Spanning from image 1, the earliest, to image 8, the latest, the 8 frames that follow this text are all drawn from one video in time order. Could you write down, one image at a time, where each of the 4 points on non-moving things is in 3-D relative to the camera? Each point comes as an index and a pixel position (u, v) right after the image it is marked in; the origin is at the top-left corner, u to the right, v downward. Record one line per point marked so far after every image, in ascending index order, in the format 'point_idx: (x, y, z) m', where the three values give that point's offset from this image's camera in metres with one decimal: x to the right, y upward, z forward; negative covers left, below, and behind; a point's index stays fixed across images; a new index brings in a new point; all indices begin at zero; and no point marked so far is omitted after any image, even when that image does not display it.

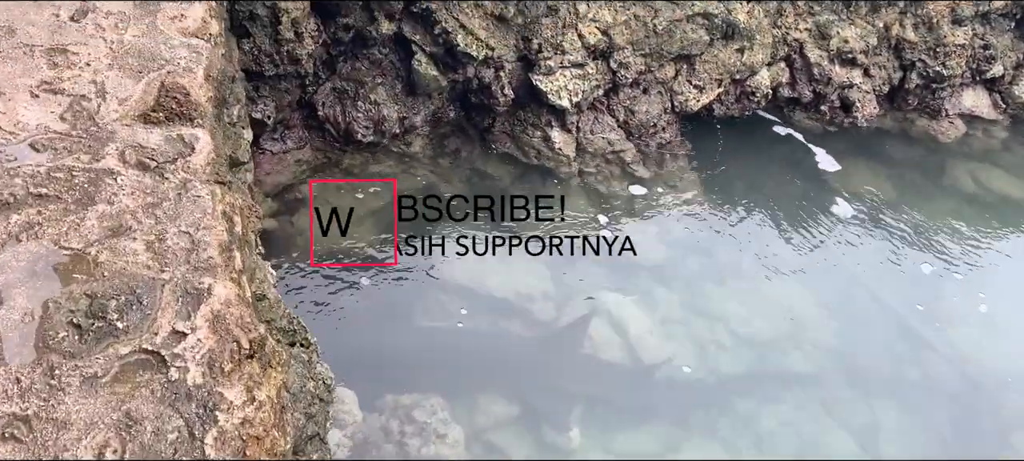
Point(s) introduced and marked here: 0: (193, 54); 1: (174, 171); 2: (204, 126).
0: (-1.6, +0.9, +4.4) m
1: (-1.5, +0.3, +3.9) m
2: (-1.4, +0.5, +4.1) m
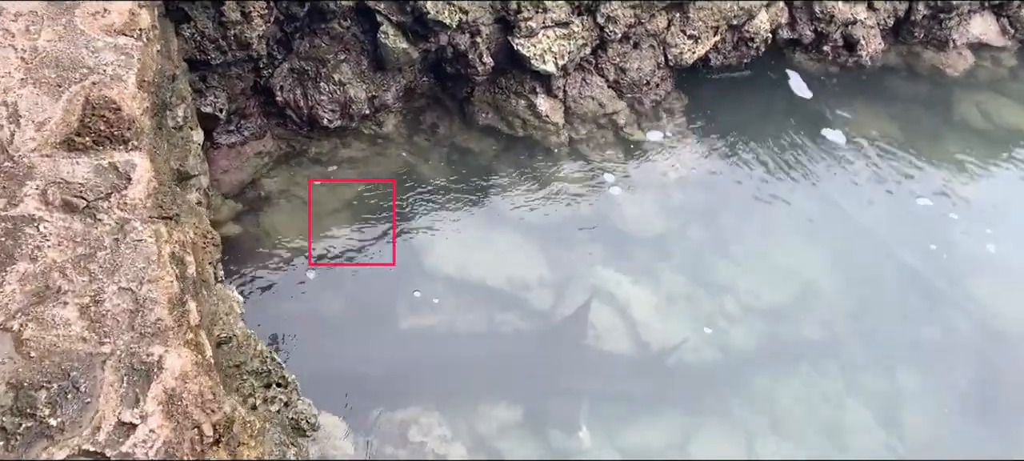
0: (-1.7, +0.7, +3.8) m
1: (-1.5, +0.1, +3.3) m
2: (-1.5, +0.3, +3.5) m
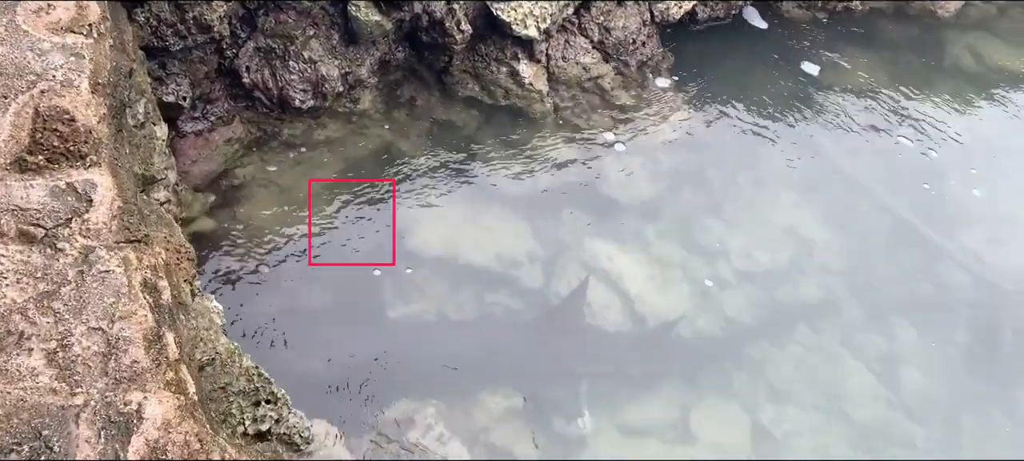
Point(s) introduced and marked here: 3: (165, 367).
0: (-1.7, +0.7, +3.5) m
1: (-1.5, 0.0, +3.0) m
2: (-1.5, +0.2, +3.2) m
3: (-1.1, -0.4, +2.9) m
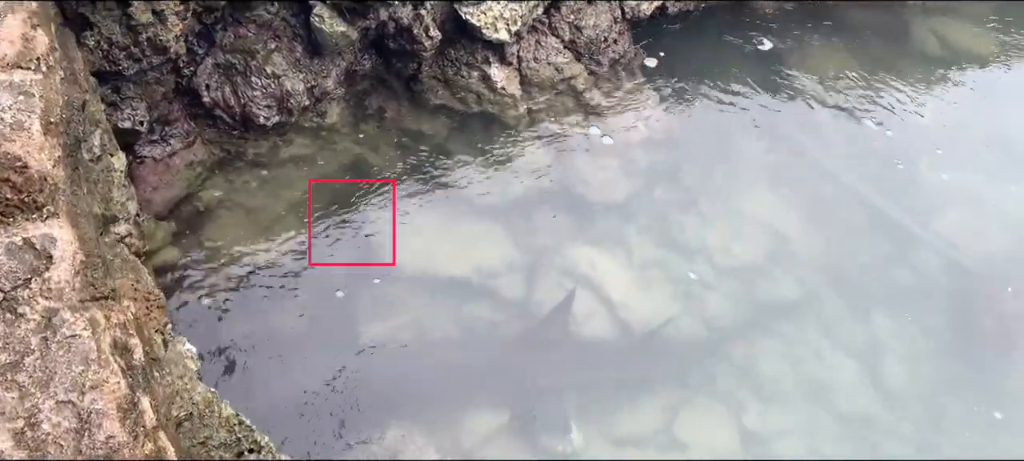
0: (-1.8, +0.5, +3.2) m
1: (-1.5, -0.2, +2.8) m
2: (-1.5, +0.1, +3.0) m
3: (-1.1, -0.6, +2.7) m
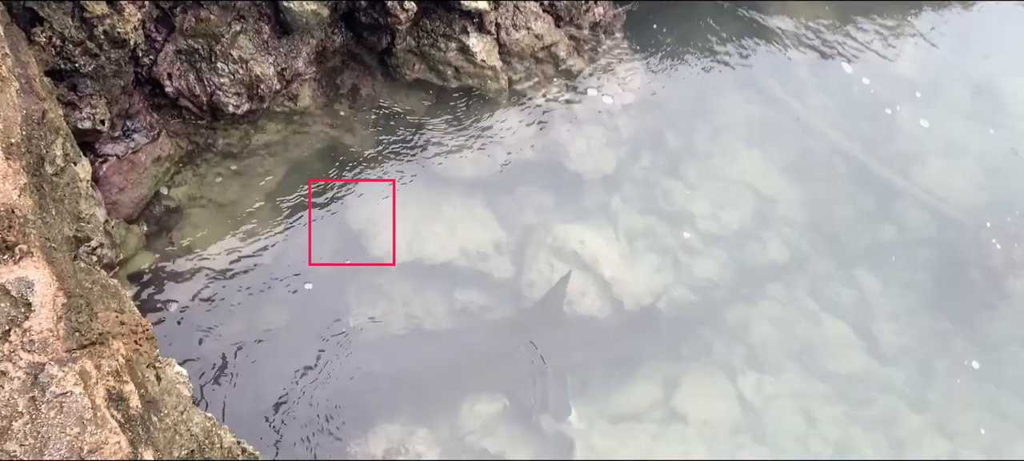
0: (-1.8, +0.4, +2.9) m
1: (-1.4, -0.4, +2.5) m
2: (-1.5, -0.1, +2.7) m
3: (-1.0, -0.7, +2.5) m
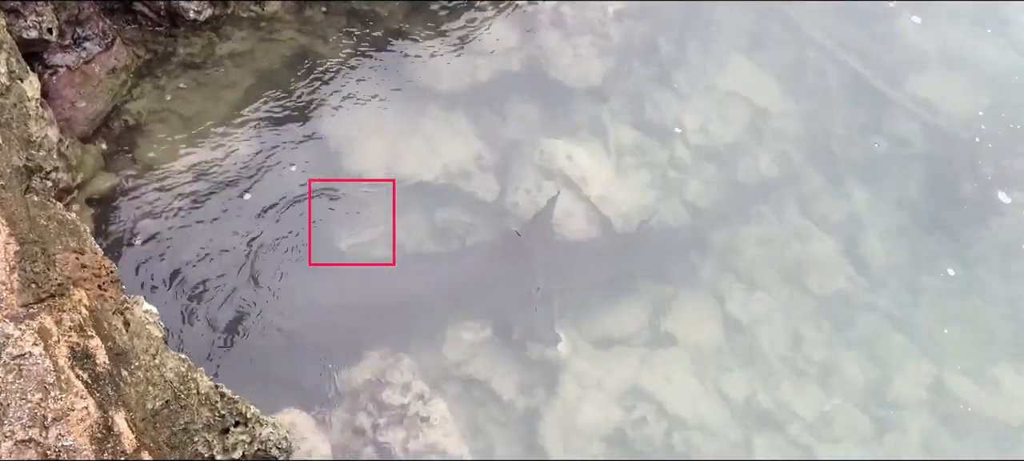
0: (-1.8, +0.6, +2.5) m
1: (-1.4, -0.2, +2.3) m
2: (-1.5, +0.1, +2.4) m
3: (-1.0, -0.6, +2.3) m
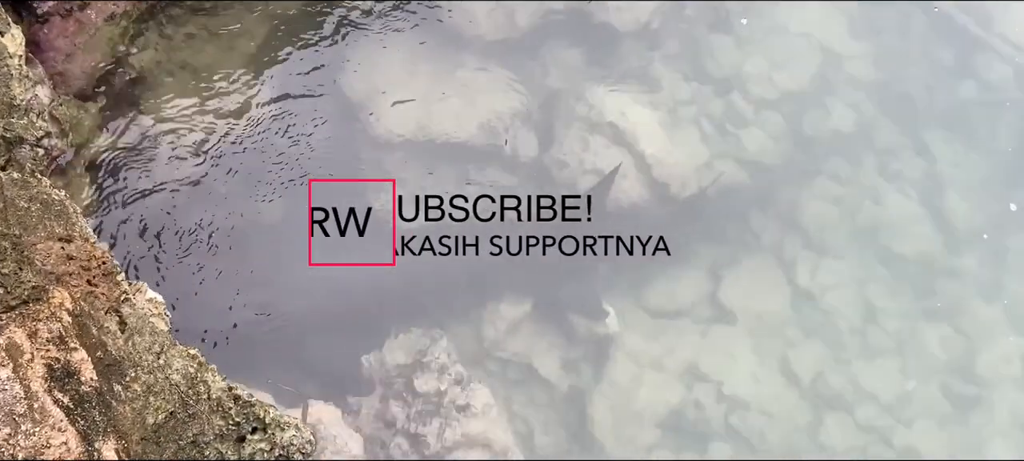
0: (-1.6, +0.6, +2.1) m
1: (-1.3, -0.2, +1.9) m
2: (-1.3, +0.1, +2.0) m
3: (-0.9, -0.6, +1.9) m
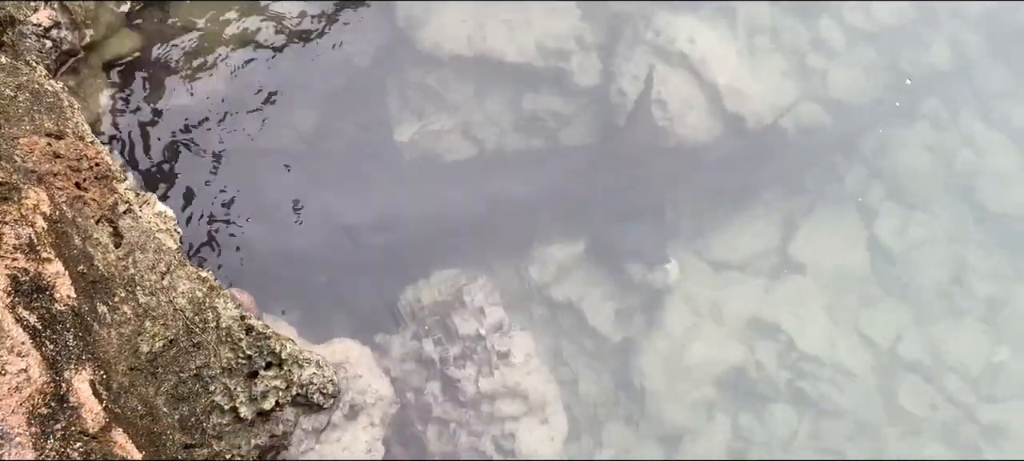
0: (-1.5, +0.8, +1.8) m
1: (-1.2, 0.0, +1.5) m
2: (-1.2, +0.4, +1.7) m
3: (-0.8, -0.4, +1.6) m
